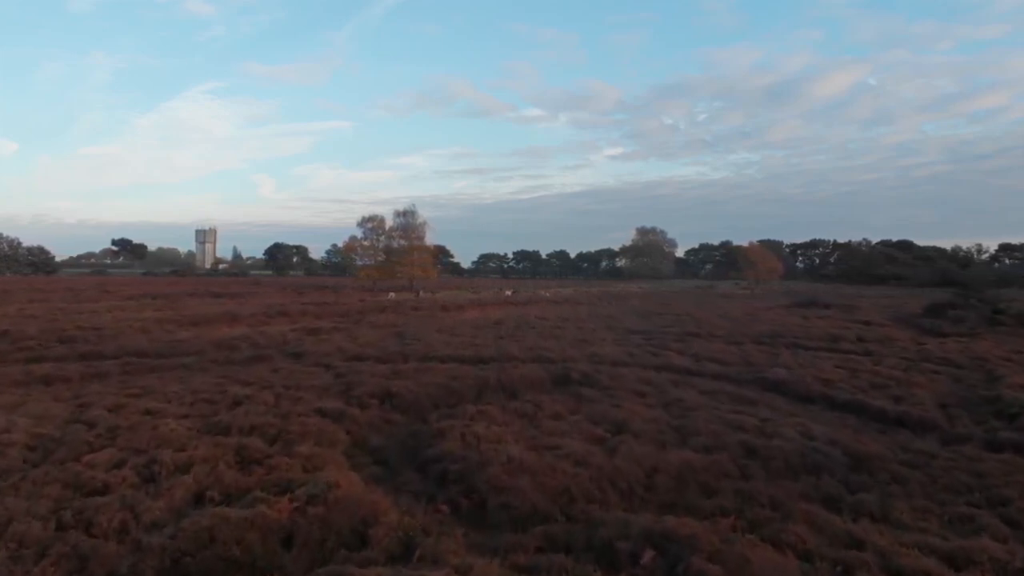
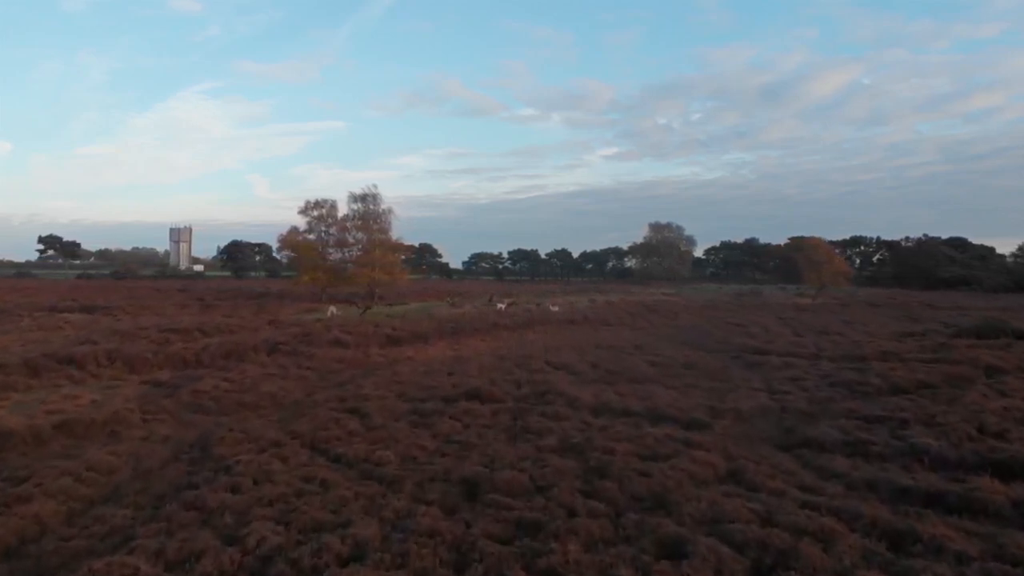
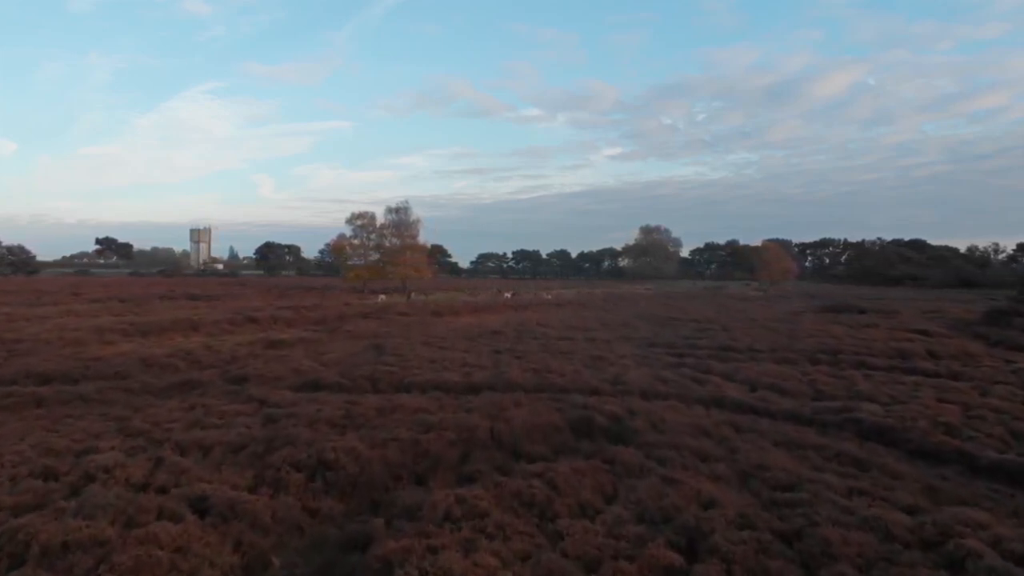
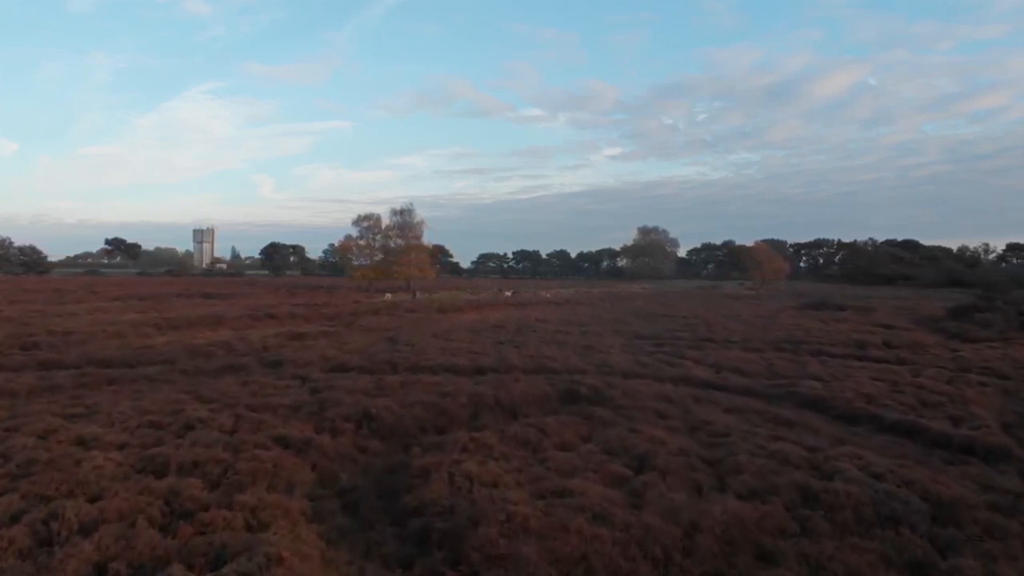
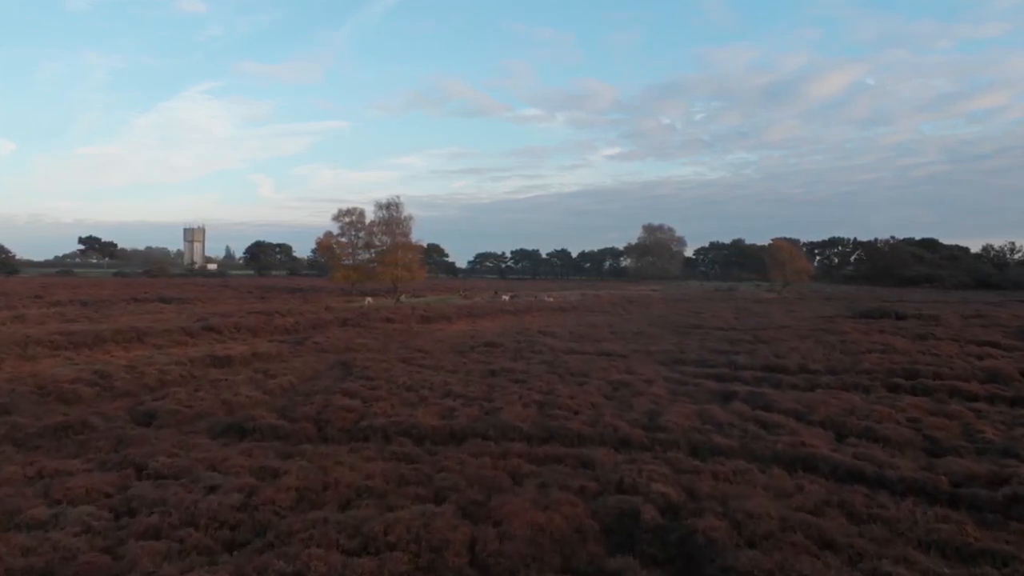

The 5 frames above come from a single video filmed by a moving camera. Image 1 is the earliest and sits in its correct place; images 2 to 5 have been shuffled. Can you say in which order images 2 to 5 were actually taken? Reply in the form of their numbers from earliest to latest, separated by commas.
4, 3, 5, 2
